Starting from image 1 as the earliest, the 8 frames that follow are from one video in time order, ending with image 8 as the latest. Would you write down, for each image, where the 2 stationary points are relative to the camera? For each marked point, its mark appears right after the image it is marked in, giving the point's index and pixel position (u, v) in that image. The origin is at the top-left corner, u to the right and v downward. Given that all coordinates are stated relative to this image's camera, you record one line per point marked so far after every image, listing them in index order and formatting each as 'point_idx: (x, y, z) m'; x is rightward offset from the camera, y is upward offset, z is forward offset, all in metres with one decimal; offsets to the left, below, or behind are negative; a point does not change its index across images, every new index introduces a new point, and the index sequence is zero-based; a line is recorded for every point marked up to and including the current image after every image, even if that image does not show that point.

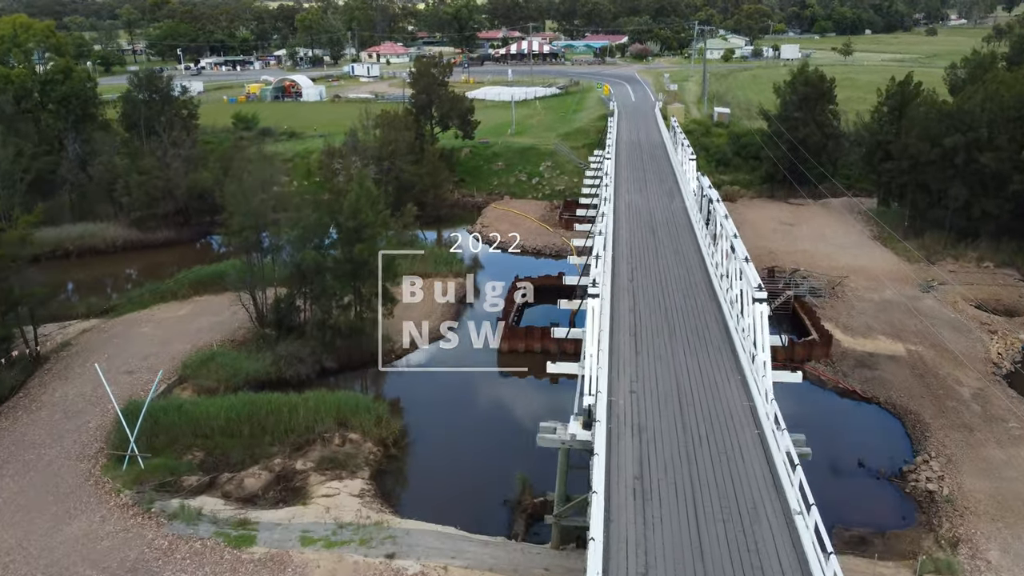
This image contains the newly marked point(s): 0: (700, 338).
0: (+4.1, -1.1, +15.7) m
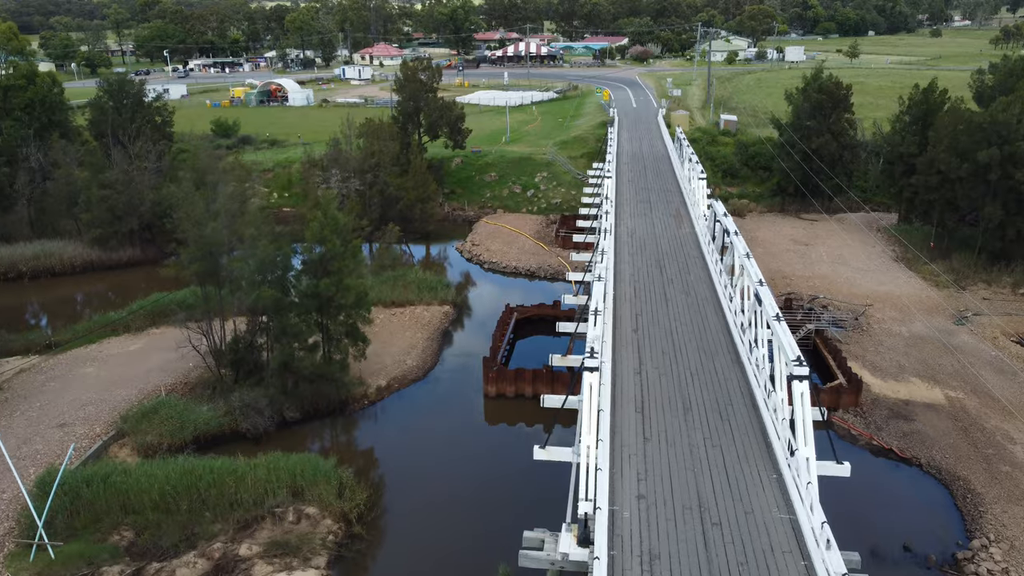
0: (+3.8, -2.3, +12.8) m
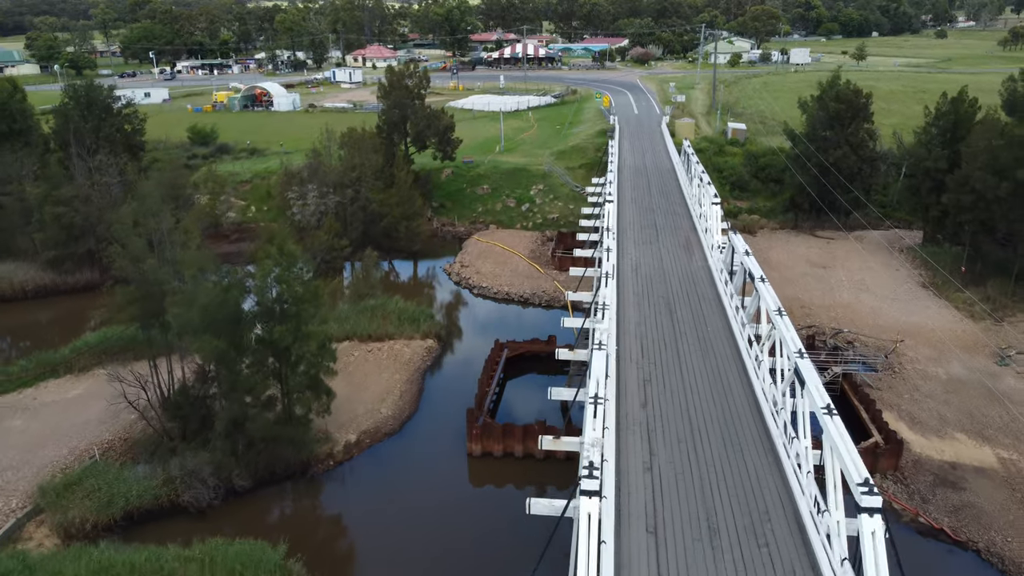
0: (+3.4, -3.5, +10.0) m
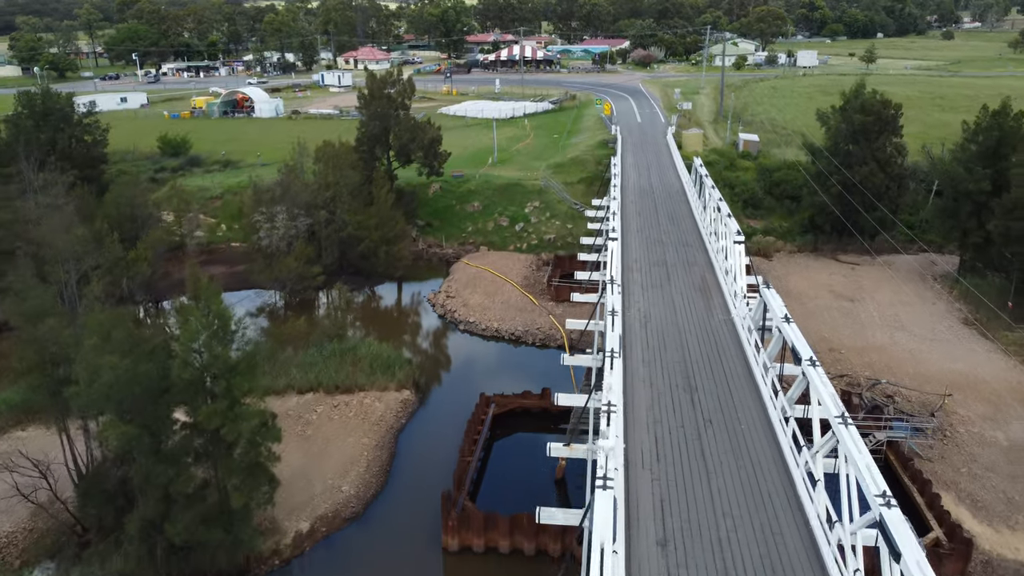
0: (+3.1, -4.9, +6.6) m
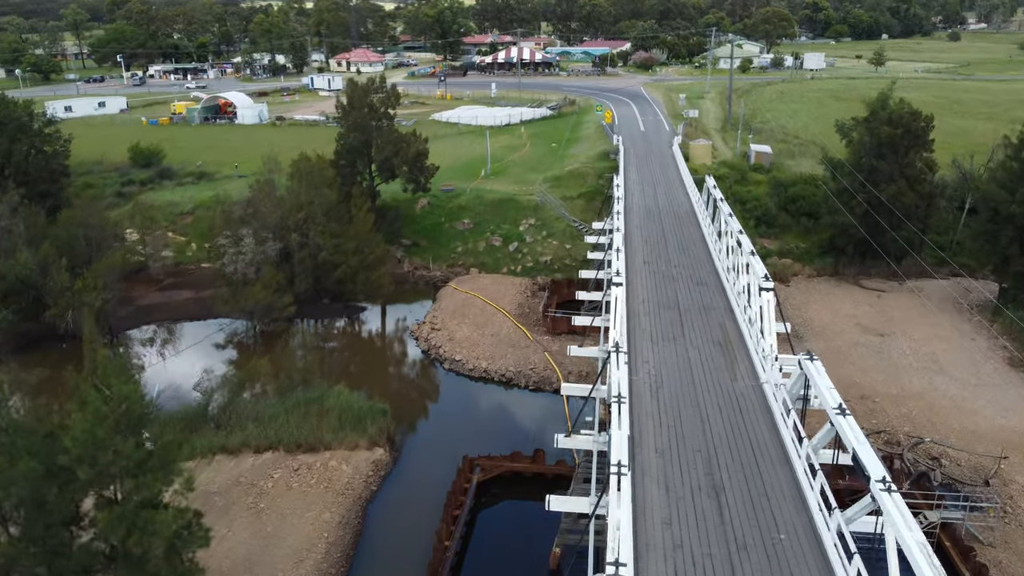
0: (+2.7, -6.1, +3.7) m
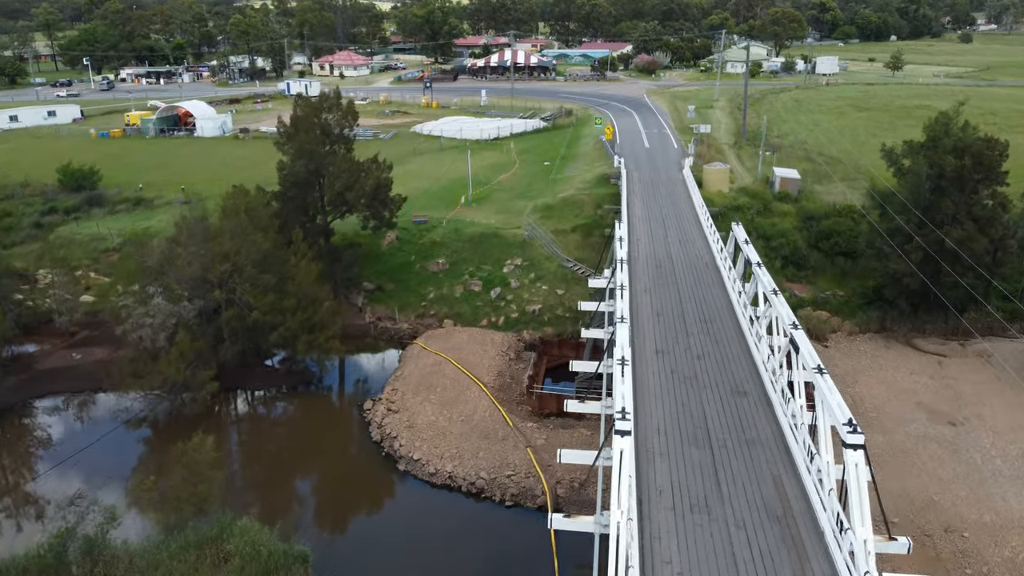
0: (+2.0, -8.3, -1.7) m
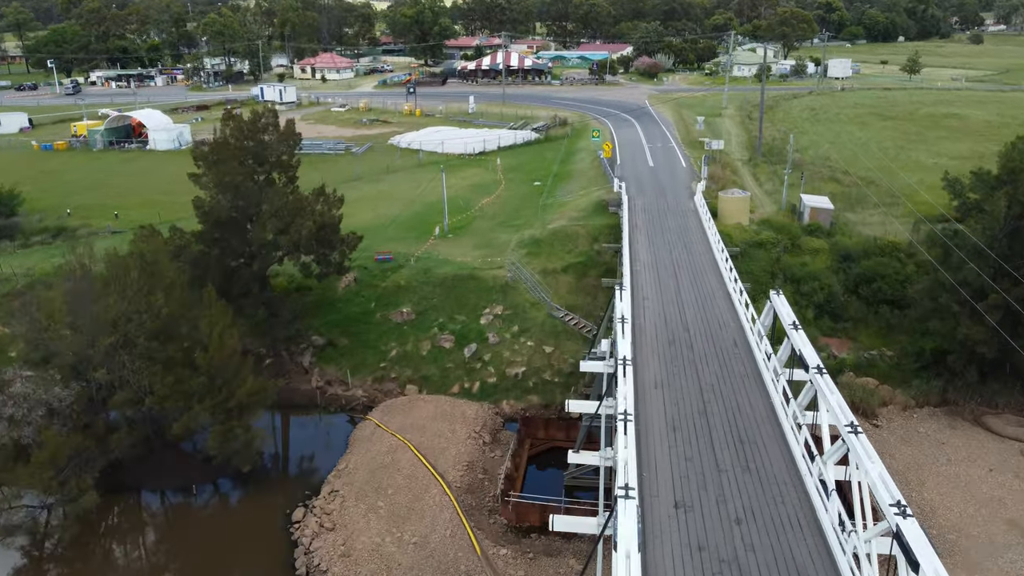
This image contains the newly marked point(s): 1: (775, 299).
0: (+1.3, -10.2, -6.7) m
1: (+5.7, -0.5, +15.1) m
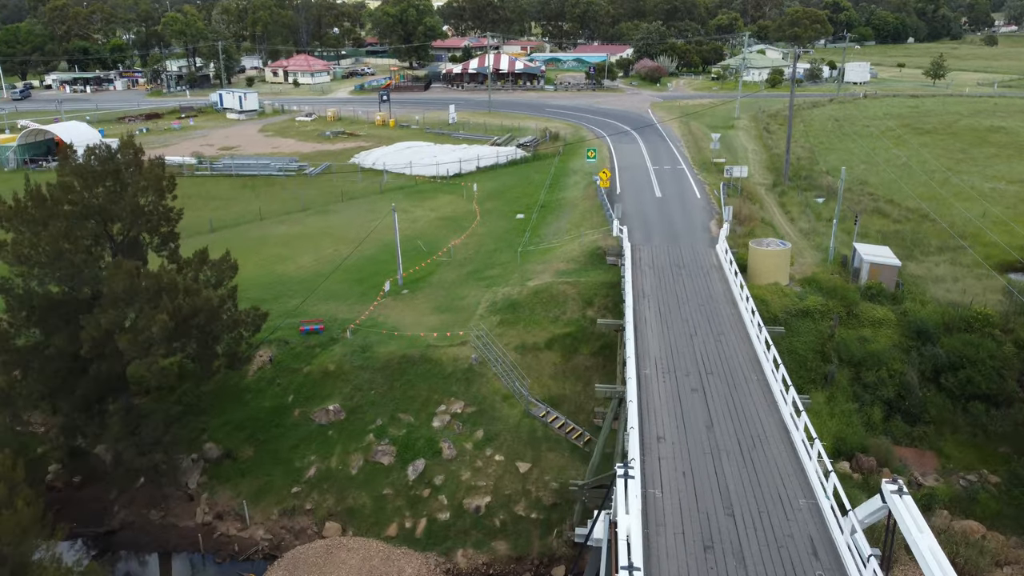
0: (+0.4, -12.5, -13.1) m
1: (+4.8, -2.9, +8.7) m
